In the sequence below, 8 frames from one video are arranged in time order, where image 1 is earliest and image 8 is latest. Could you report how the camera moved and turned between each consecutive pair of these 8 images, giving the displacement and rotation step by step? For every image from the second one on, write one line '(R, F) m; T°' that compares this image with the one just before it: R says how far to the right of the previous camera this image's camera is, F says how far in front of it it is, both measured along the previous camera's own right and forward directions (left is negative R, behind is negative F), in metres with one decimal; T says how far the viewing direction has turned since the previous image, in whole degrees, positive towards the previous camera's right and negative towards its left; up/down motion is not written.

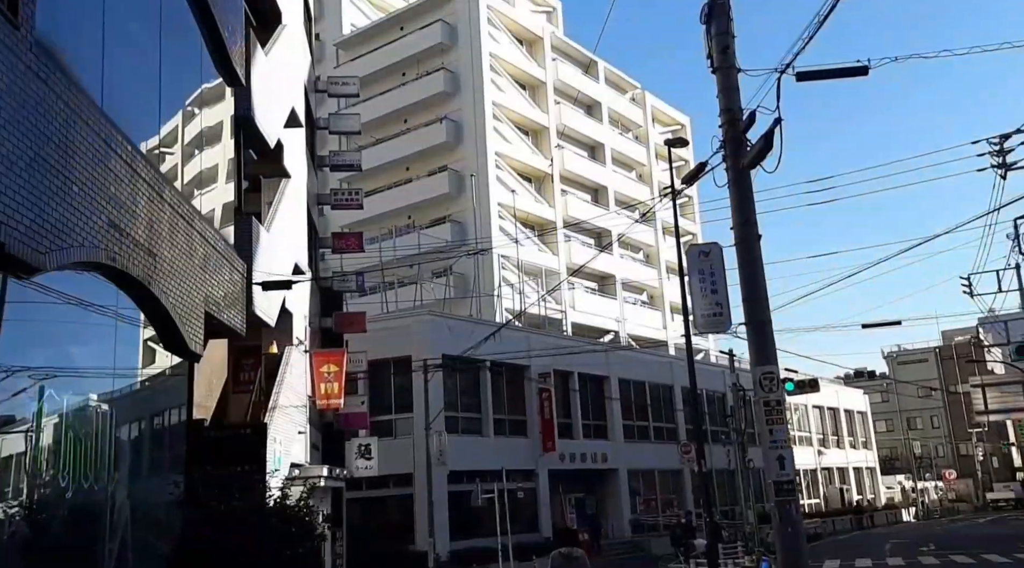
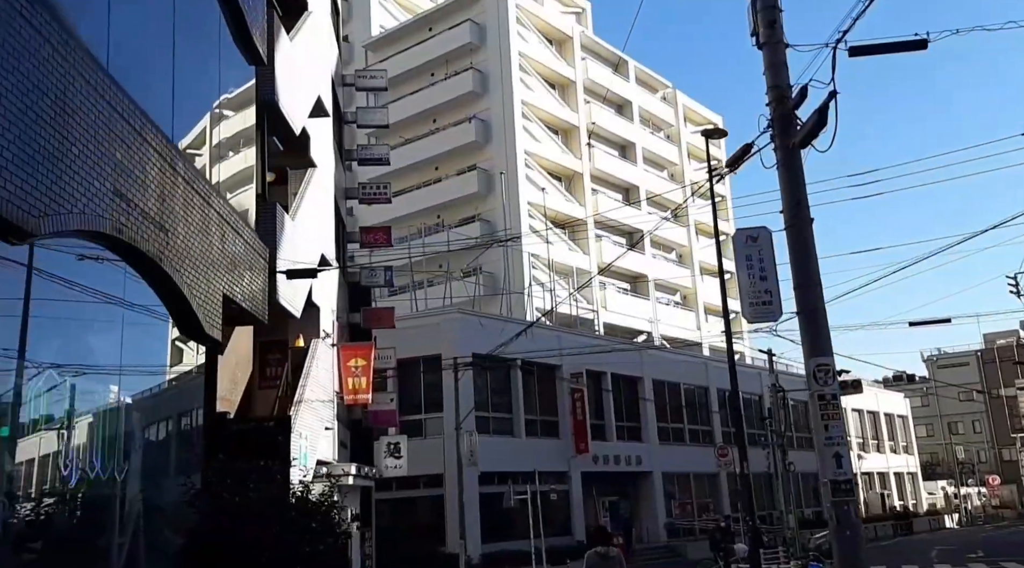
(0.0, +0.6) m; -2°
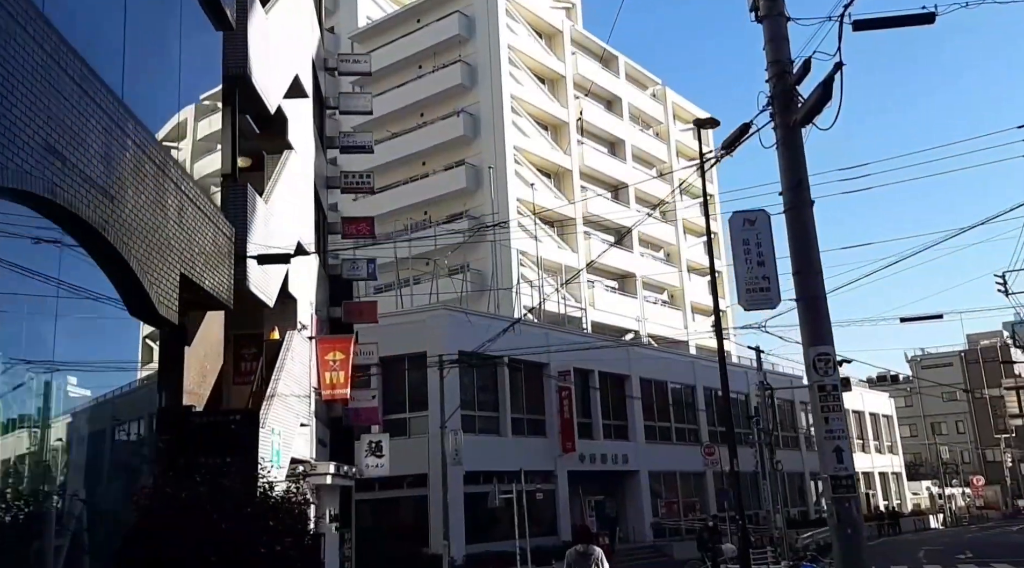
(0.0, +0.6) m; +1°
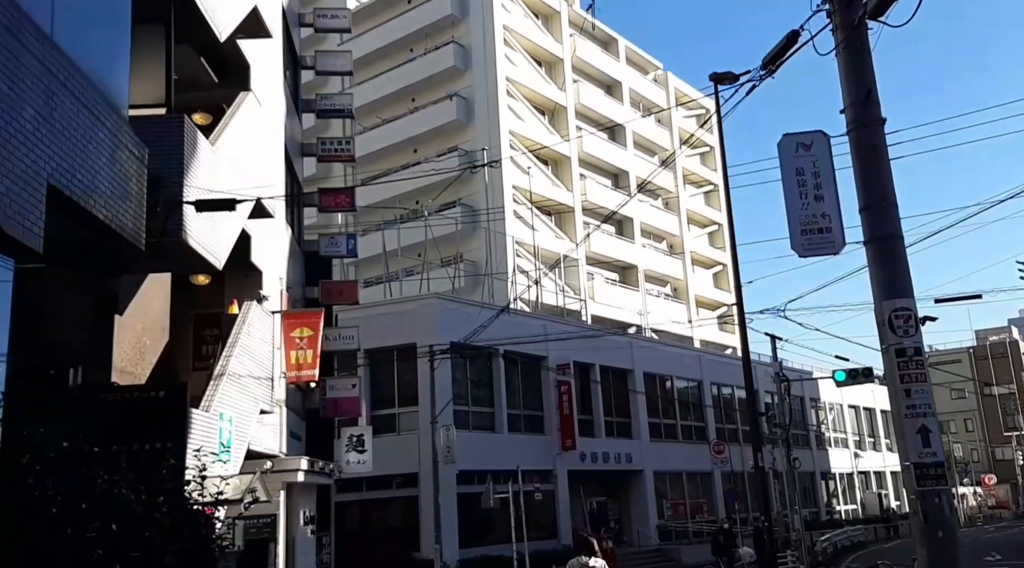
(0.0, +2.0) m; 0°
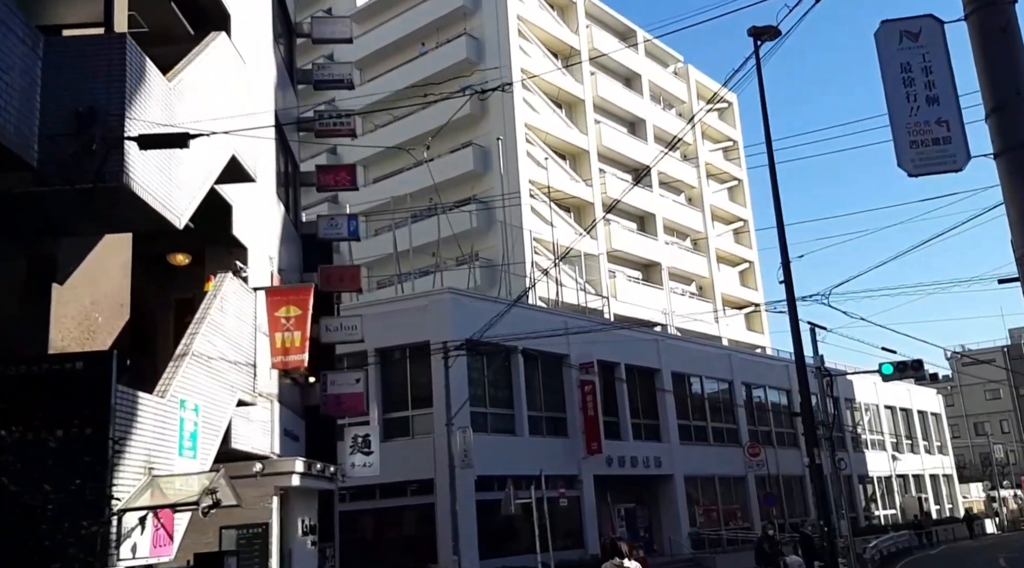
(0.0, +1.8) m; -1°
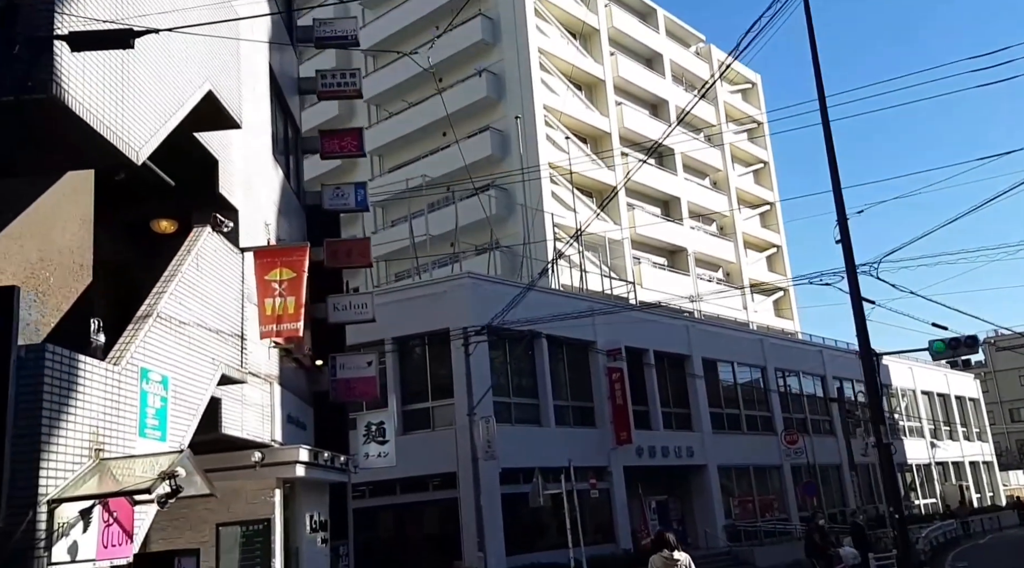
(-0.1, +1.5) m; -1°
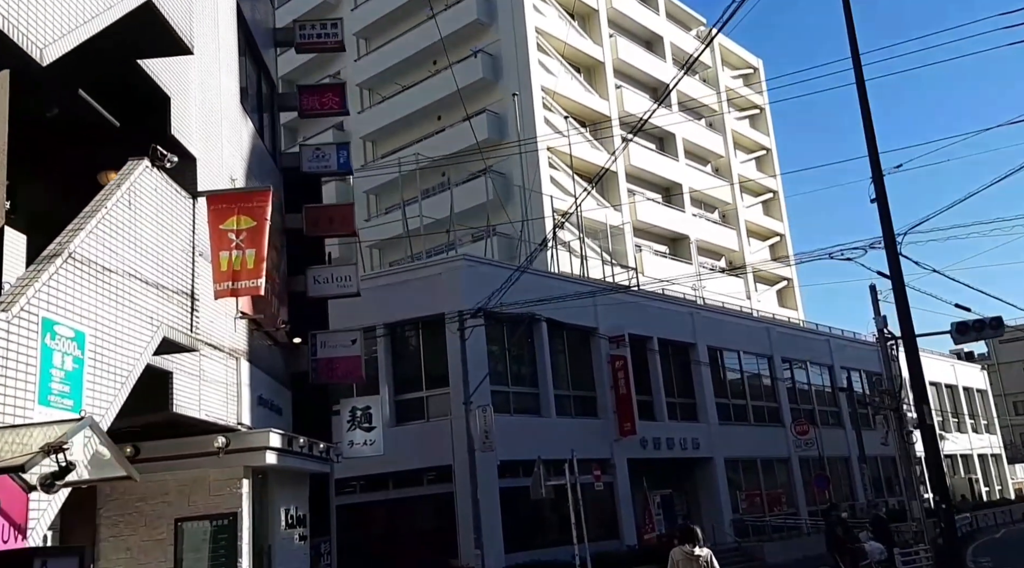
(0.0, +1.4) m; 0°
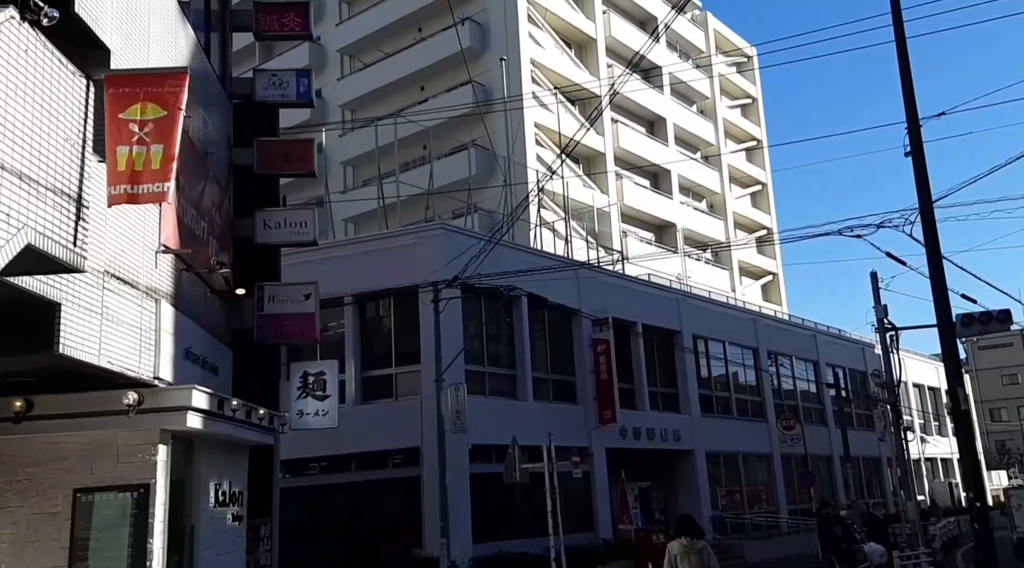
(0.0, +1.7) m; +1°
